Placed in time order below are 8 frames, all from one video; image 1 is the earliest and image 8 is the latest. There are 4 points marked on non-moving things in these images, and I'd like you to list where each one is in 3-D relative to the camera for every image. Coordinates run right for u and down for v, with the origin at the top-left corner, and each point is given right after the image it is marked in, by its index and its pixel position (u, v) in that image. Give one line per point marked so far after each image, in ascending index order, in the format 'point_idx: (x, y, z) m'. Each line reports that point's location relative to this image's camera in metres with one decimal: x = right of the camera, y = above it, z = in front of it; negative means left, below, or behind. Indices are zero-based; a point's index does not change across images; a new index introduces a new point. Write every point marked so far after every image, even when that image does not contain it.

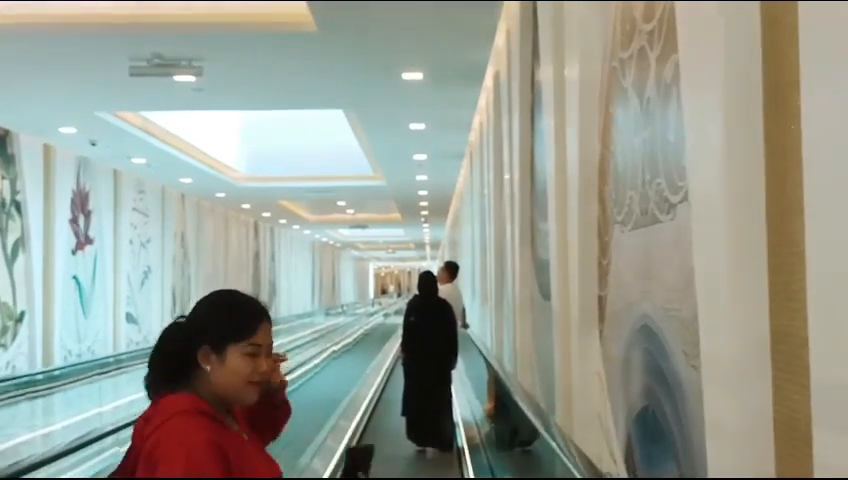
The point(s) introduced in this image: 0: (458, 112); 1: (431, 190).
0: (+0.3, +1.2, +9.1) m
1: (+0.1, +0.8, +15.9) m
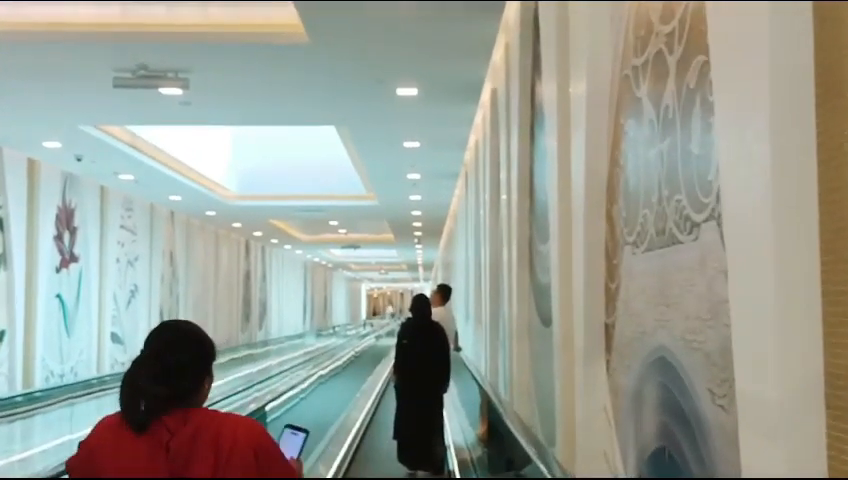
0: (+0.3, +1.0, +8.9) m
1: (0.0, +0.5, +15.6) m
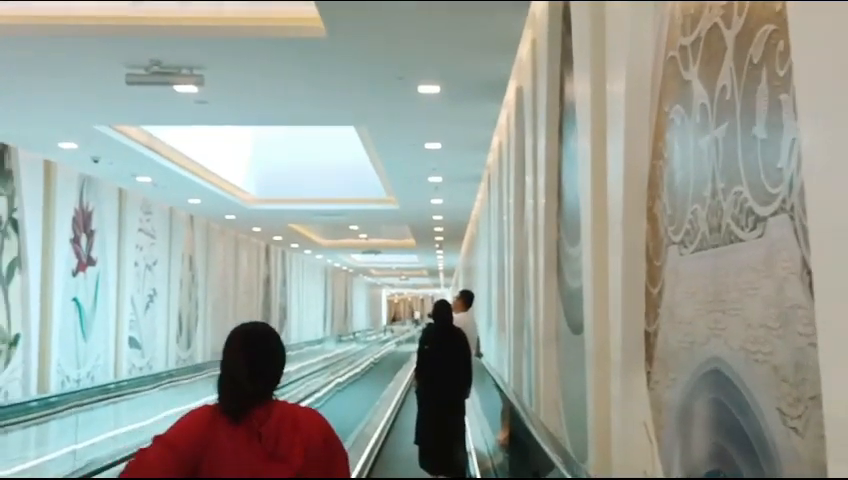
0: (+0.5, +1.0, +8.6) m
1: (+0.4, +0.4, +15.4) m
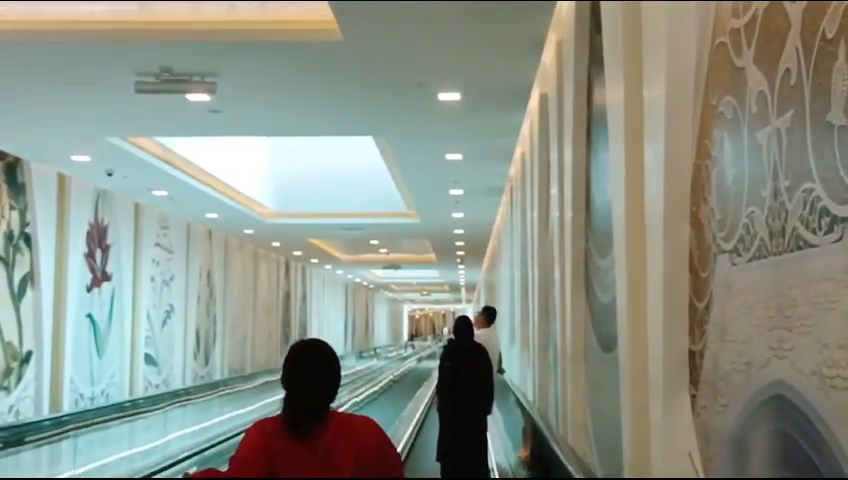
0: (+0.7, +0.9, +8.4) m
1: (+0.7, +0.2, +15.1) m
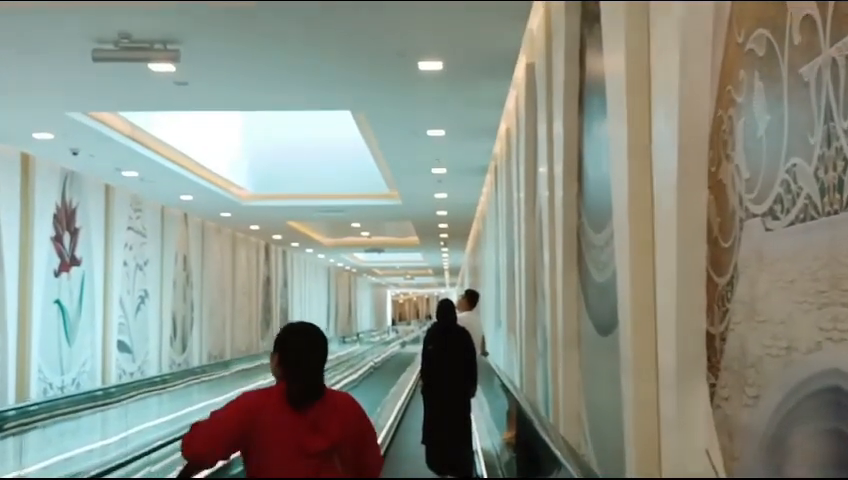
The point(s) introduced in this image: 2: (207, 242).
0: (+0.5, +1.0, +8.0) m
1: (+0.4, +0.5, +14.8) m
2: (-3.8, 0.0, +16.6) m
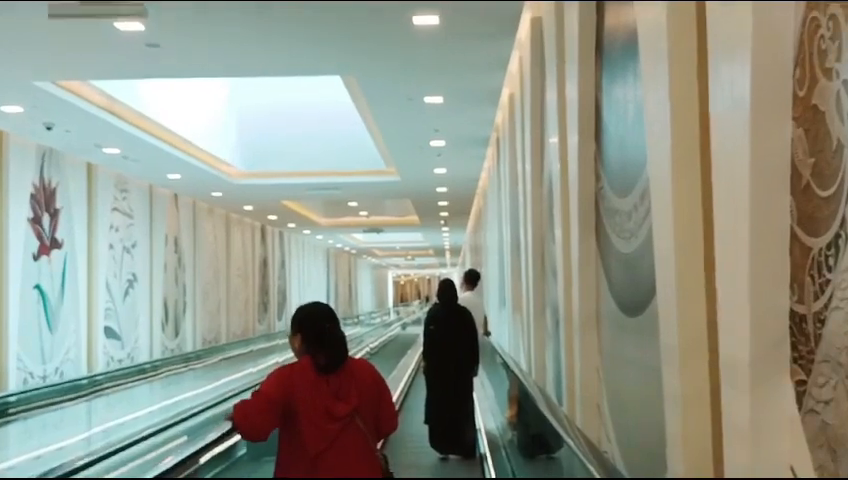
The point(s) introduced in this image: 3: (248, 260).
0: (+0.5, +1.2, +7.4) m
1: (+0.4, +0.8, +14.2) m
2: (-3.8, +0.3, +16.1) m
3: (-3.6, -0.4, +19.8) m
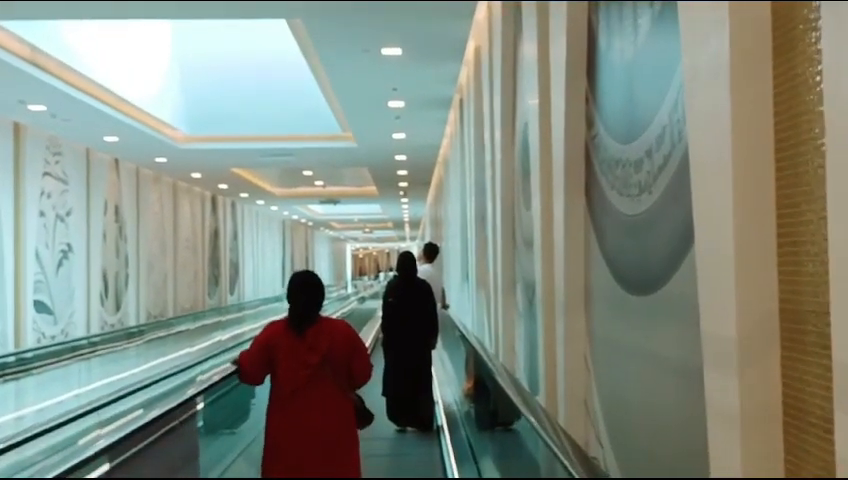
0: (+0.2, +1.5, +6.7) m
1: (-0.2, +1.2, +13.5) m
2: (-4.4, +0.8, +15.1) m
3: (-4.5, +0.2, +18.9) m
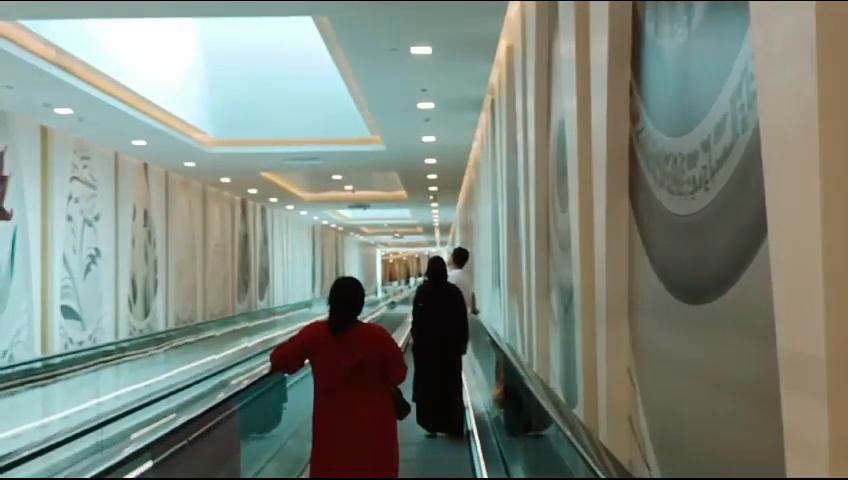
0: (+0.4, +1.4, +6.5) m
1: (+0.2, +1.1, +13.3) m
2: (-4.0, +0.7, +15.1) m
3: (-3.9, +0.1, +18.9) m
